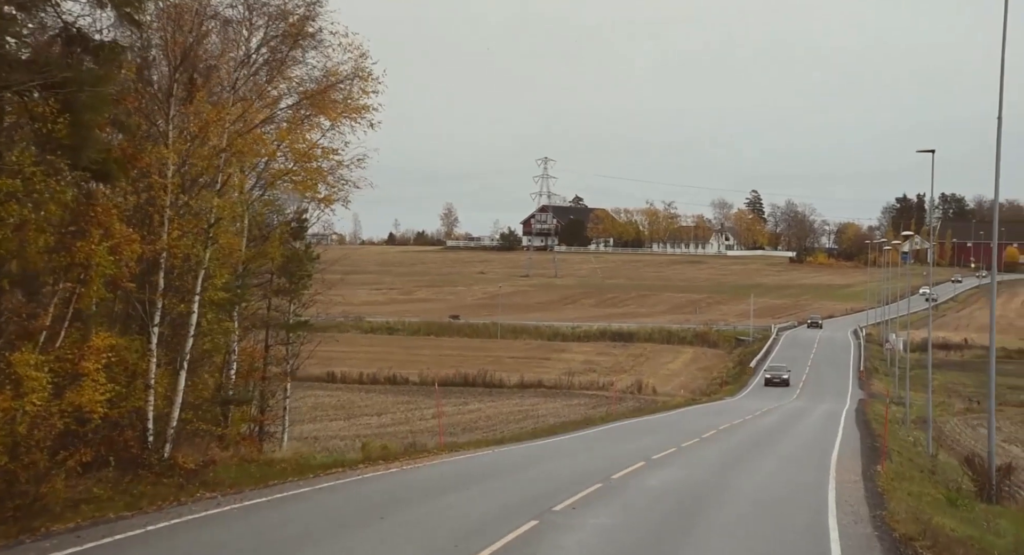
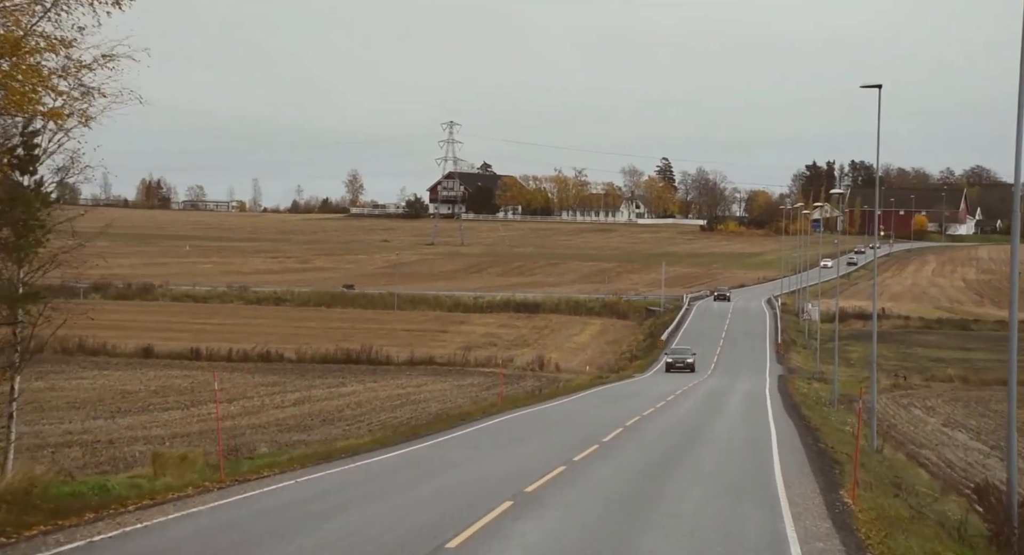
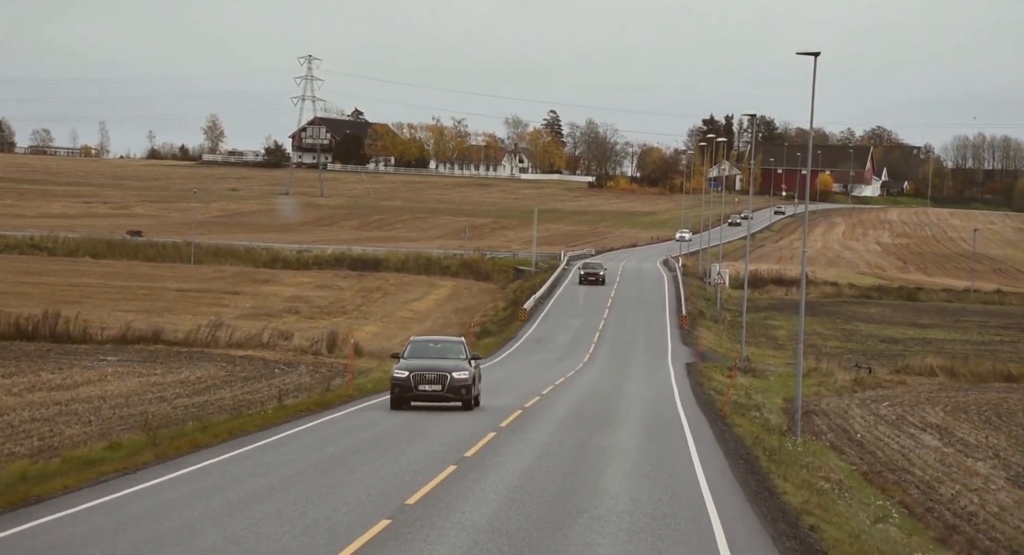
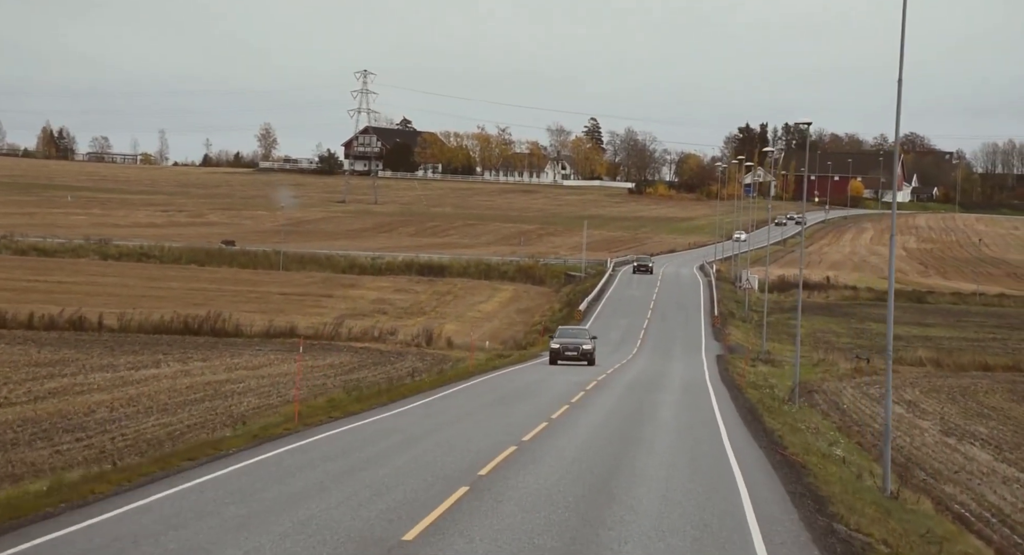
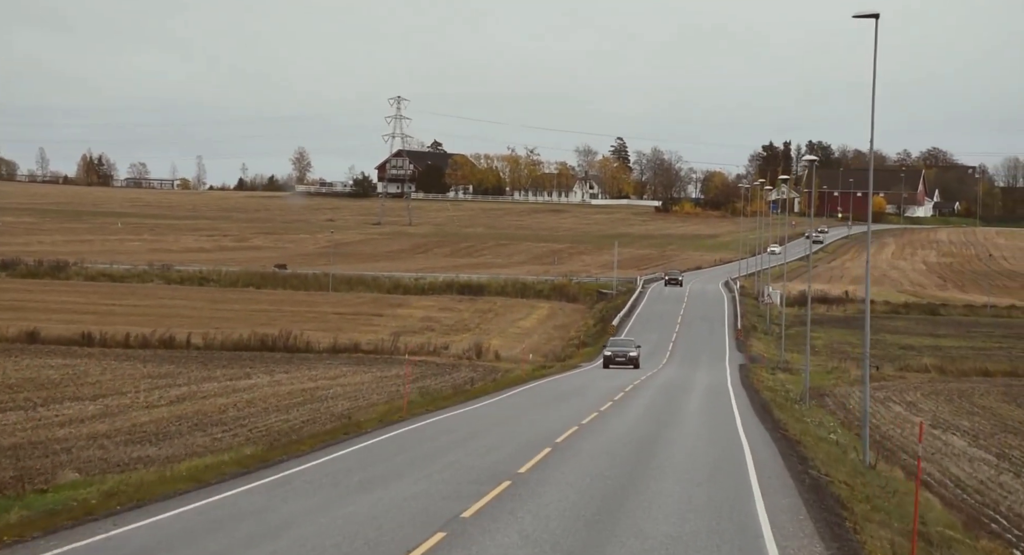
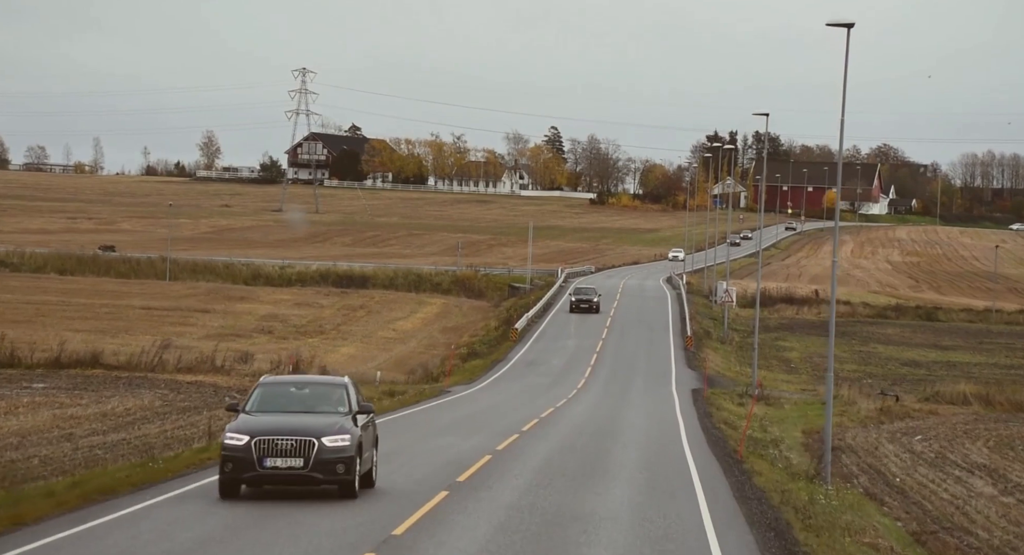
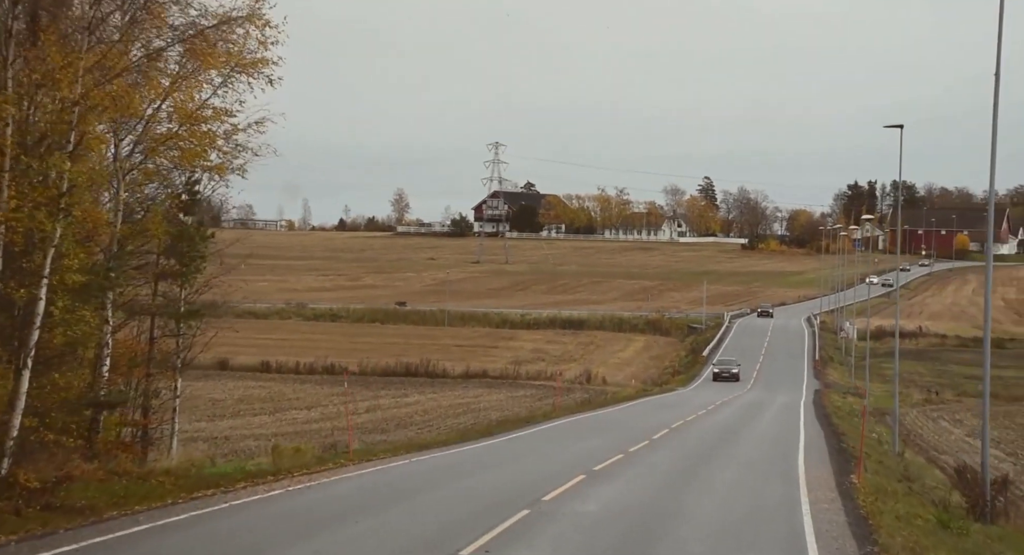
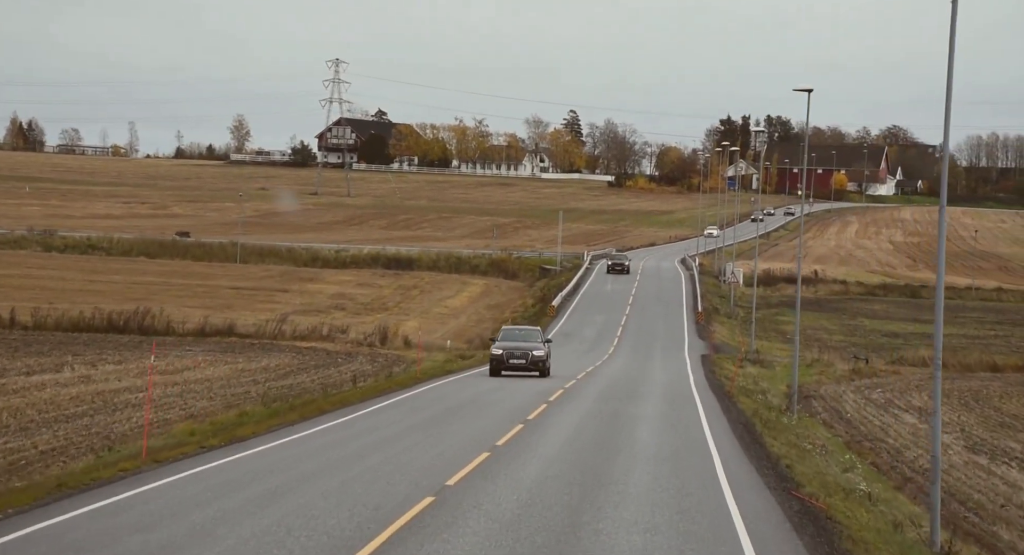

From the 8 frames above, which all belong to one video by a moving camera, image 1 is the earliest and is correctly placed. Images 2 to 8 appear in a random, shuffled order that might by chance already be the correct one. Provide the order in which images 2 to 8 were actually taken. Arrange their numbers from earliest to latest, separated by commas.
7, 2, 5, 4, 8, 3, 6
